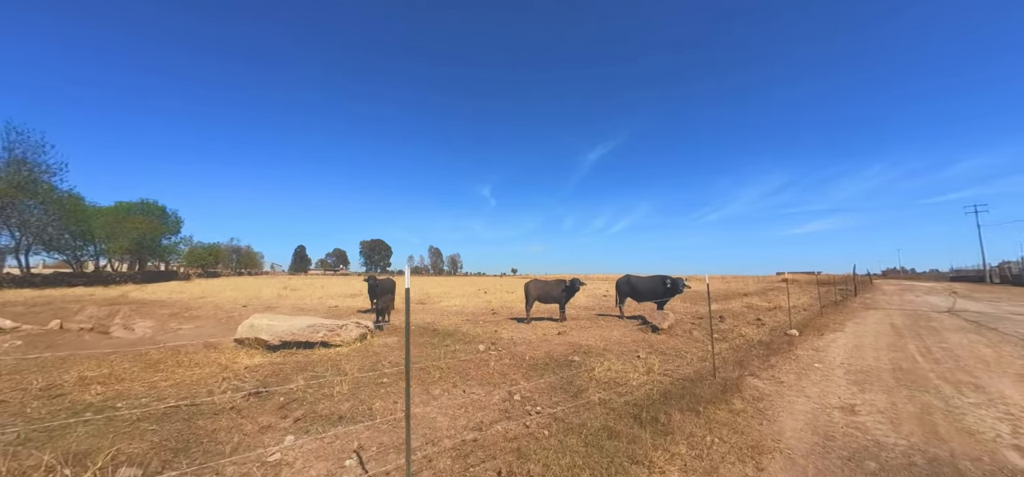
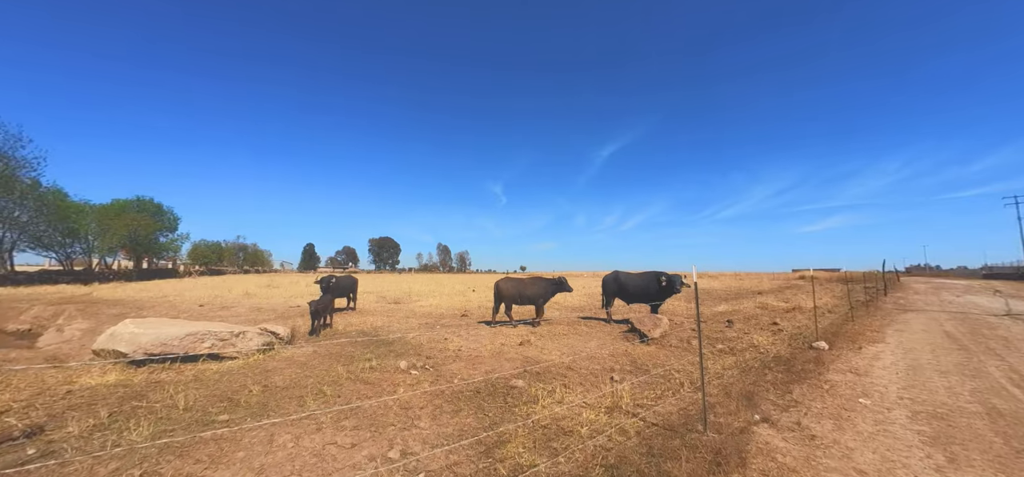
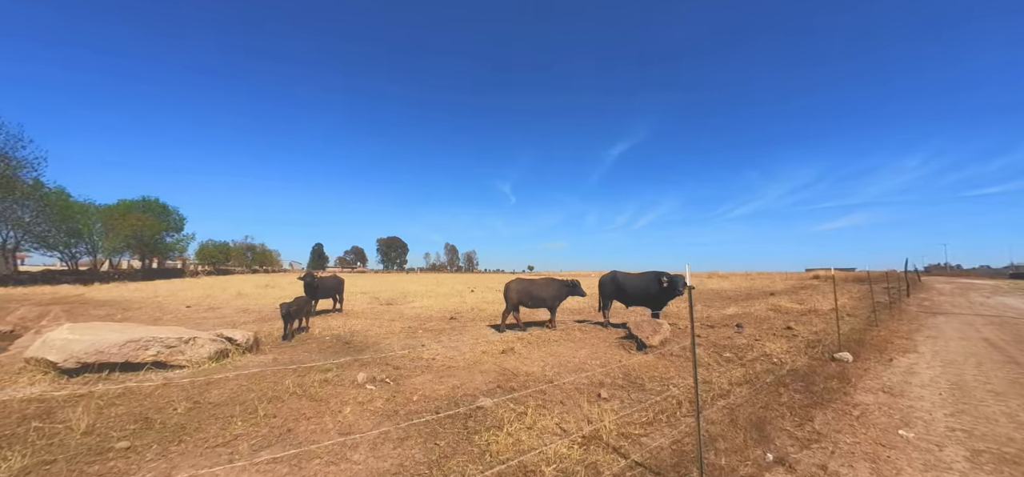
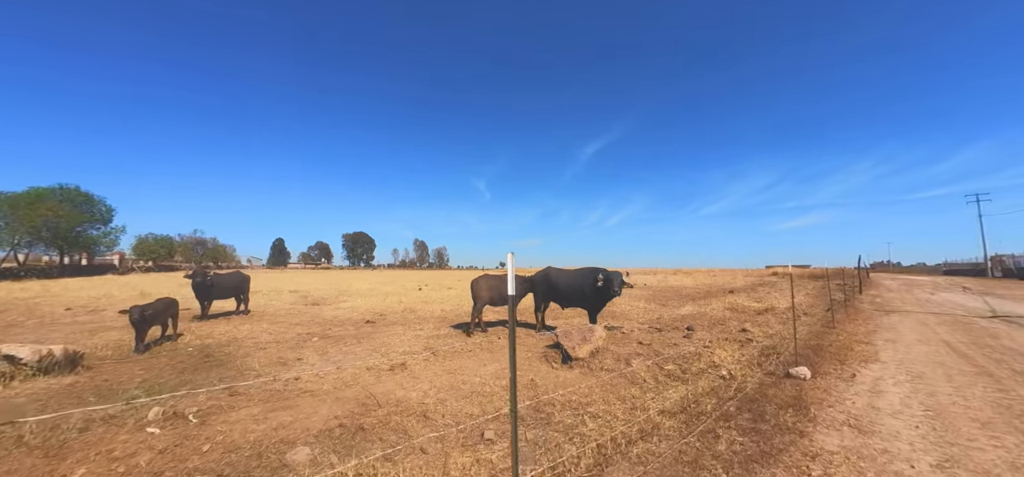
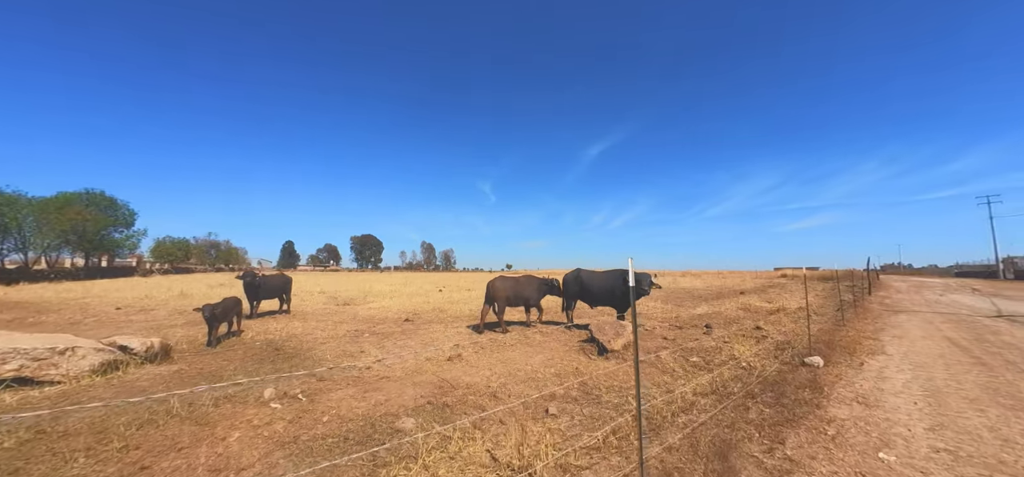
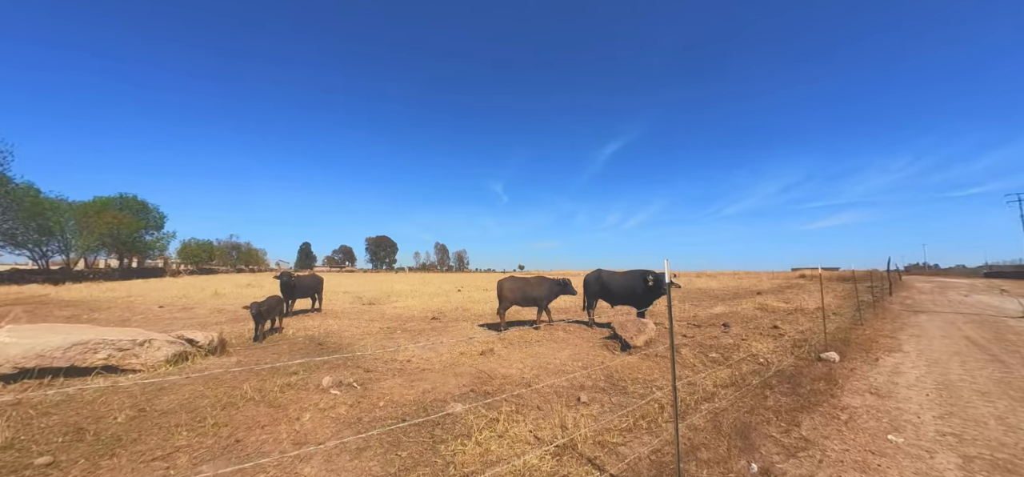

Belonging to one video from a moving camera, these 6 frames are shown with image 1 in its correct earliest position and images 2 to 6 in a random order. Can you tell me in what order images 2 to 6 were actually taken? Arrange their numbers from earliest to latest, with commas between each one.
2, 3, 6, 5, 4
